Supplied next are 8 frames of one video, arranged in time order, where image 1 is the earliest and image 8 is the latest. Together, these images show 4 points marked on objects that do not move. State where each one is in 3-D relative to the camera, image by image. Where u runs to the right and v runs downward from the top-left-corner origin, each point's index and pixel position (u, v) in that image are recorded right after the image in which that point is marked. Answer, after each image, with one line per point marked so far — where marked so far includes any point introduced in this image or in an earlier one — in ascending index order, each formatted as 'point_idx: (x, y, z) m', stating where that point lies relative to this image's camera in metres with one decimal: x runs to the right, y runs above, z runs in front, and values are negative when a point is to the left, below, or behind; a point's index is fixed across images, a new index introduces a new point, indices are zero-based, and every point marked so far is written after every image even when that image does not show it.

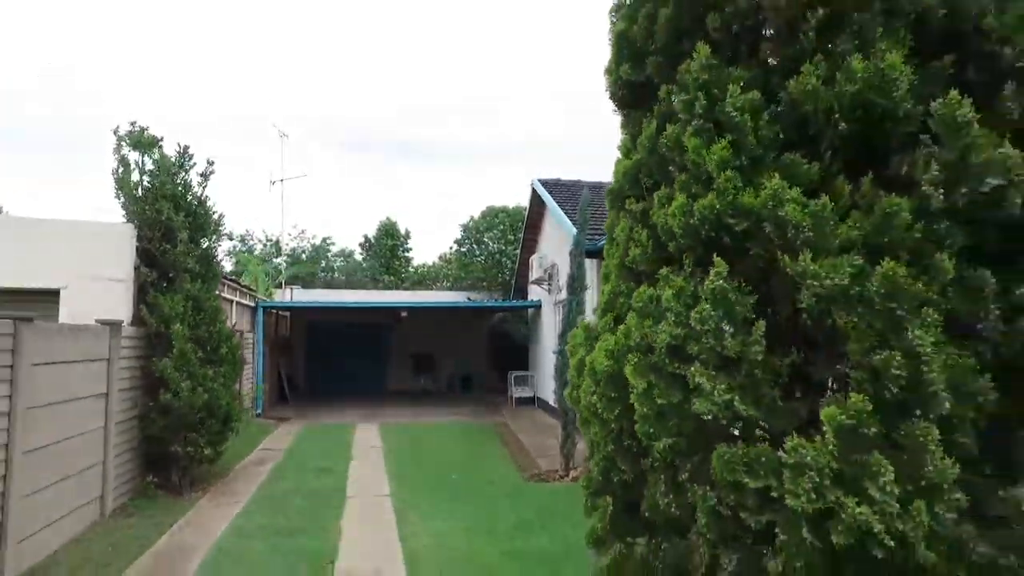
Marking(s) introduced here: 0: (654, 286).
0: (+0.5, 0.0, +2.4) m
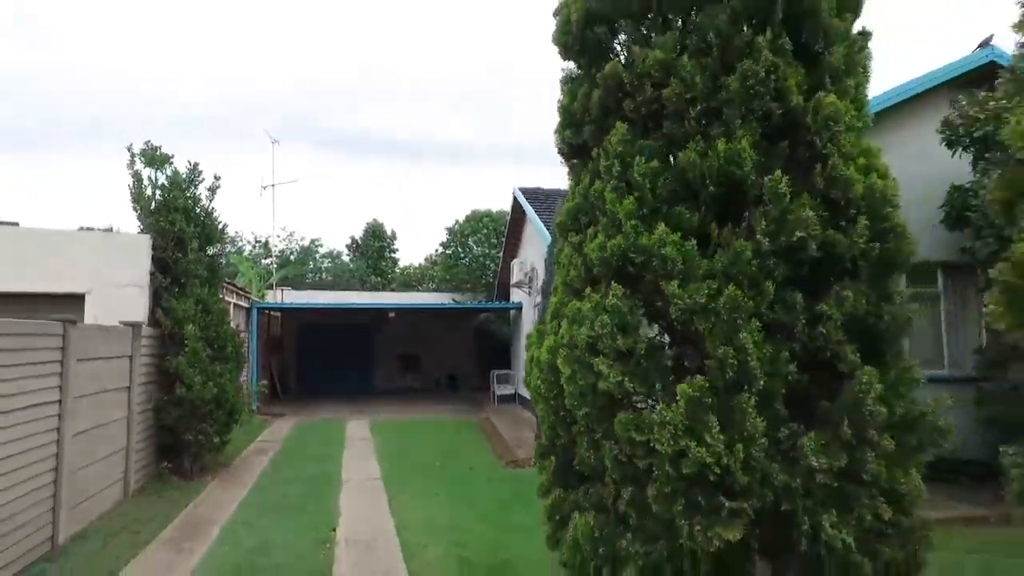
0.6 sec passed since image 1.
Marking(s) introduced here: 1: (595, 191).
0: (+0.3, 0.0, +3.3) m
1: (+0.4, +0.5, +3.4) m
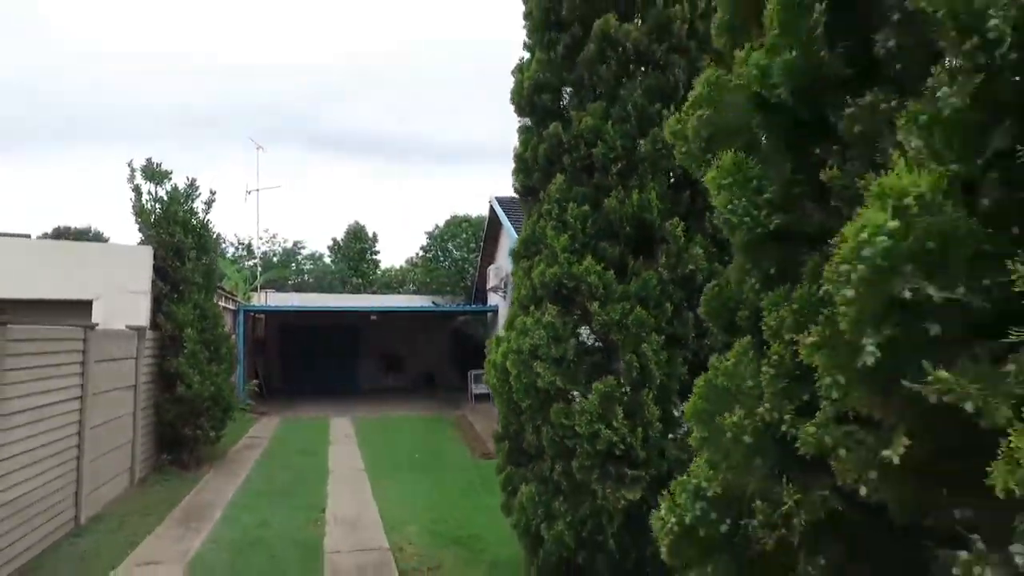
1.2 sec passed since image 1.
0: (+0.1, -0.1, +4.1) m
1: (+0.2, +0.4, +4.3) m
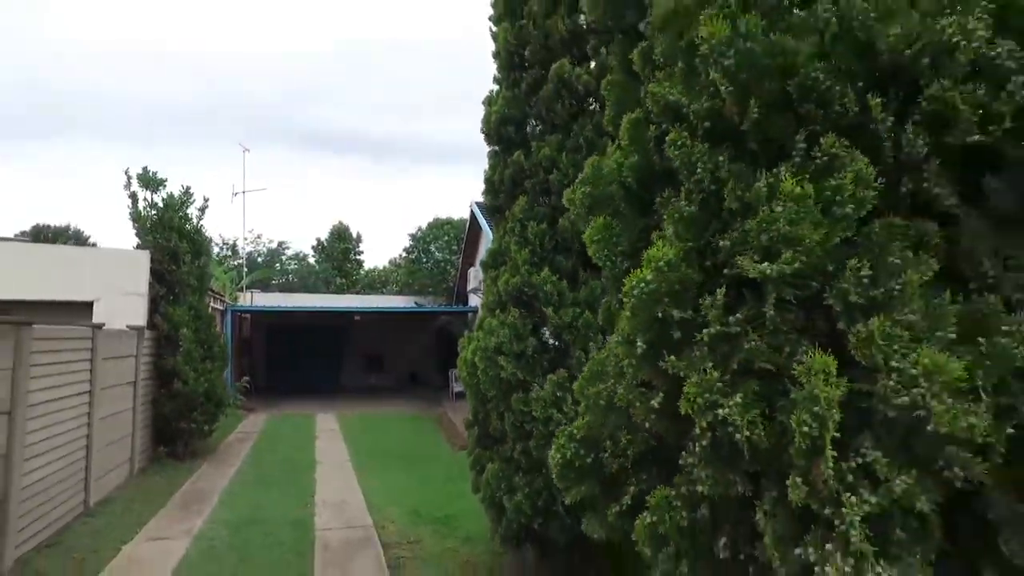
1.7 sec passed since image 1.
0: (-0.2, -0.2, +4.8) m
1: (-0.1, +0.3, +4.9) m
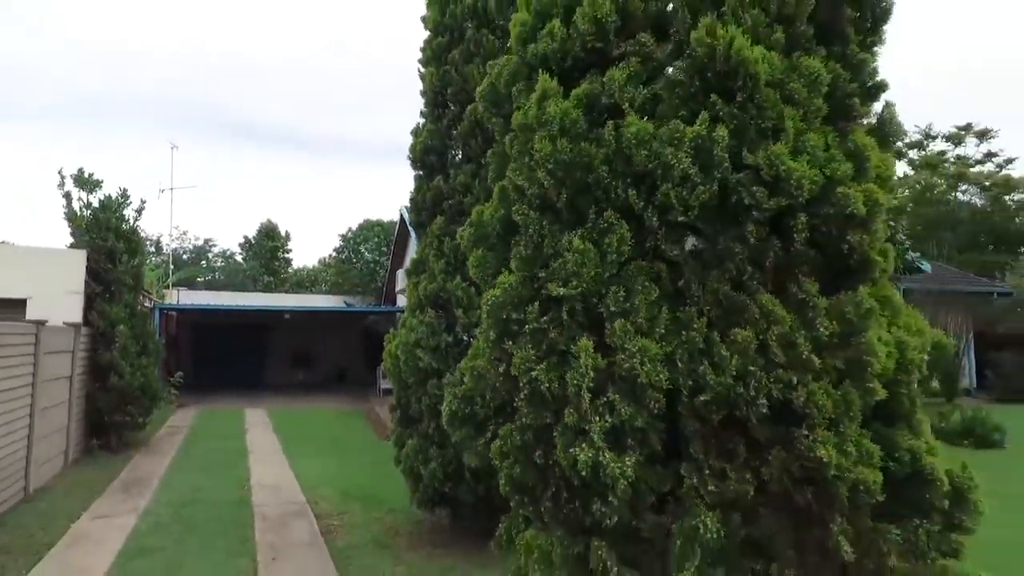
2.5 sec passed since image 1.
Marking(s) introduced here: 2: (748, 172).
0: (-0.8, -0.2, +5.7) m
1: (-0.7, +0.3, +5.8) m
2: (+0.8, +0.4, +2.3) m
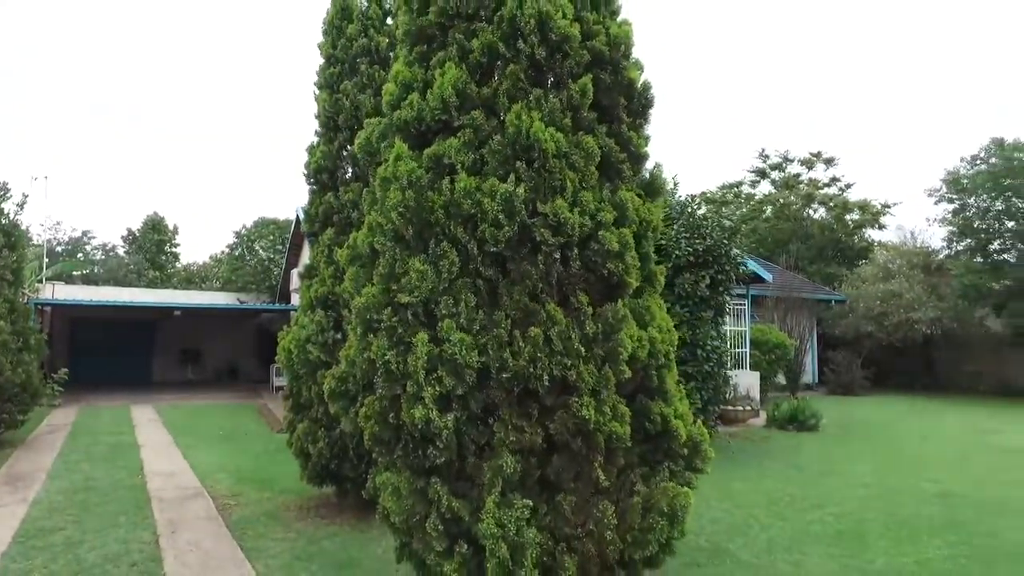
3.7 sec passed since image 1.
0: (-1.9, -0.2, +6.4) m
1: (-1.9, +0.3, +6.6) m
2: (+0.1, +0.3, +3.3) m
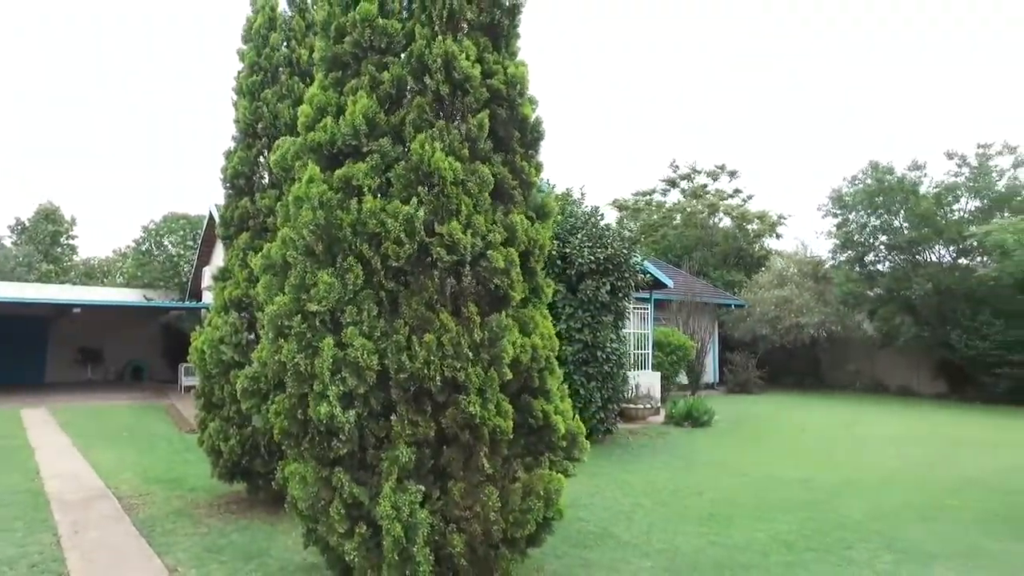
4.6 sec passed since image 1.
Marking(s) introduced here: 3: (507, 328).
0: (-2.8, -0.3, +6.6) m
1: (-2.8, +0.2, +6.8) m
2: (-0.4, +0.3, +3.8) m
3: (0.0, -0.2, +3.9) m
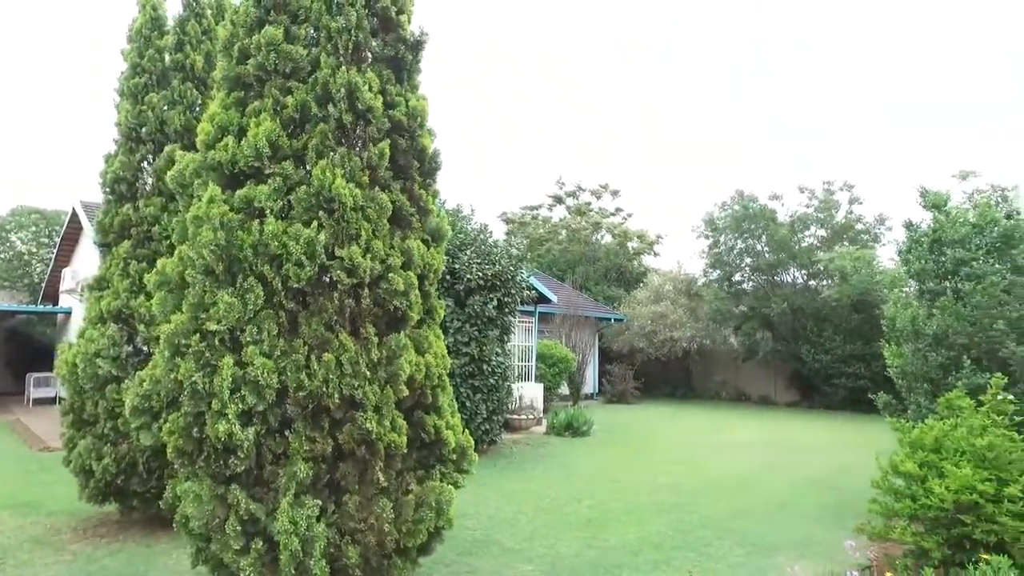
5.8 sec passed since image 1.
0: (-3.9, -0.4, +6.3) m
1: (-3.8, +0.1, +6.5) m
2: (-1.0, +0.2, +3.9) m
3: (-0.6, -0.4, +4.1) m
